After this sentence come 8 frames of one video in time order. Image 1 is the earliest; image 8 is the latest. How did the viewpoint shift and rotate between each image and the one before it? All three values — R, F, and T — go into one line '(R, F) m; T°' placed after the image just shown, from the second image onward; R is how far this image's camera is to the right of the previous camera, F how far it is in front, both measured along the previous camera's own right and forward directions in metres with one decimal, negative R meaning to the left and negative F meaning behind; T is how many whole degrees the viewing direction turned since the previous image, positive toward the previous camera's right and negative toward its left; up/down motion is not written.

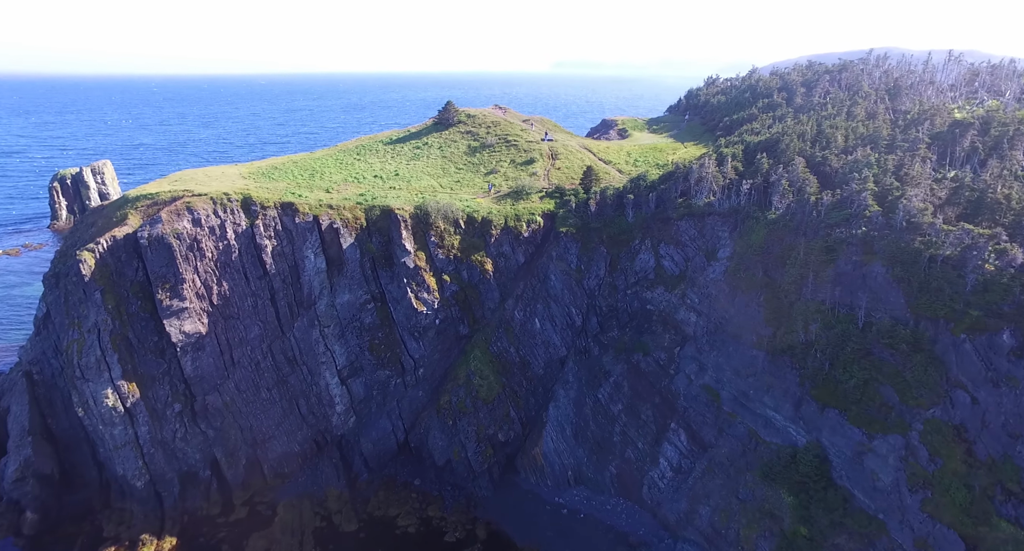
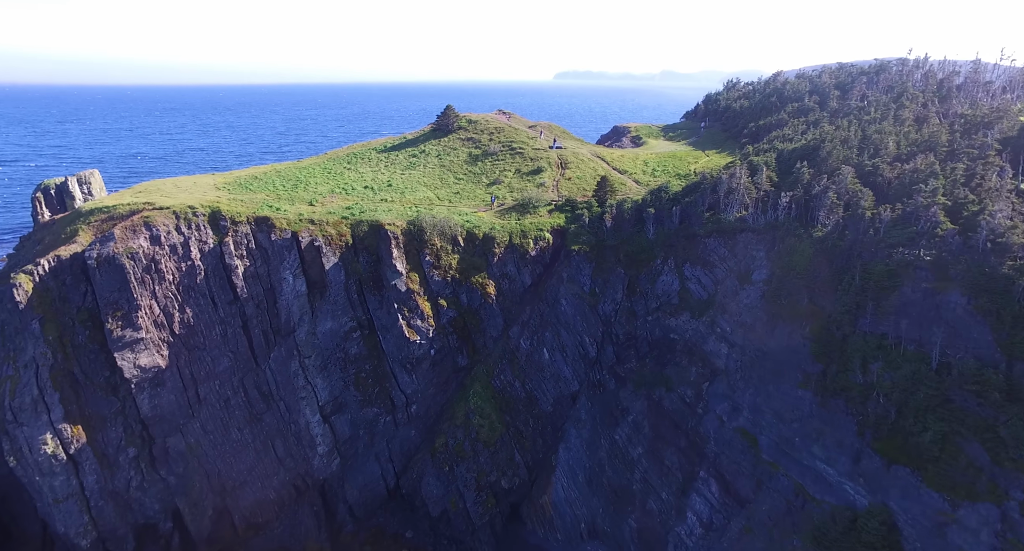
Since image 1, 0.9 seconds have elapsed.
(-0.3, +6.7) m; 0°
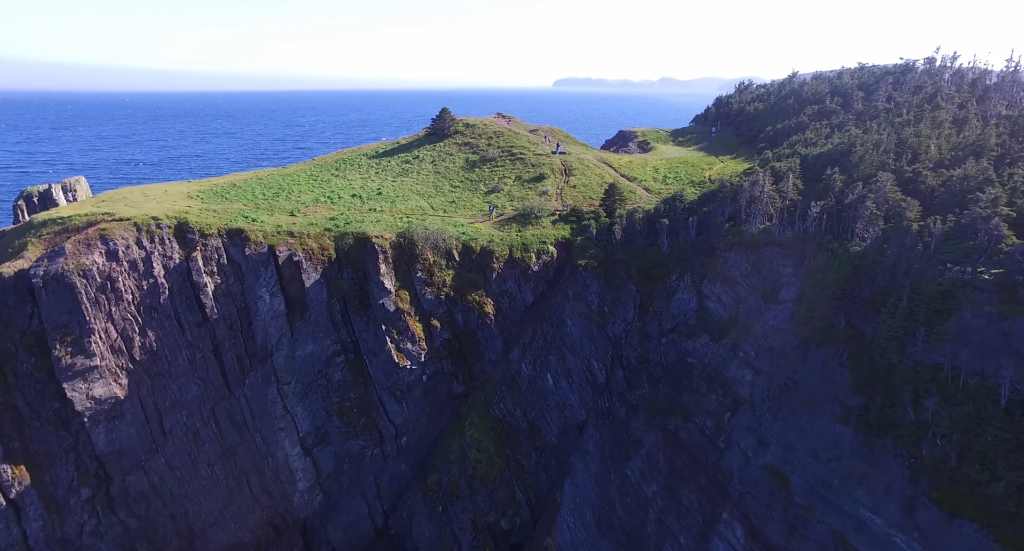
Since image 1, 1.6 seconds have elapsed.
(-0.1, +4.7) m; 0°
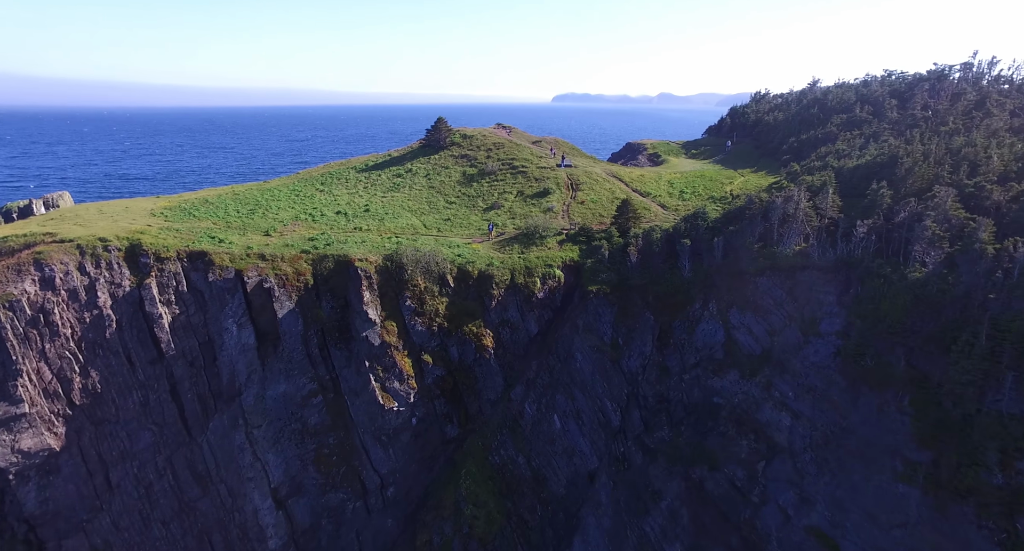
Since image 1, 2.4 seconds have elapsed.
(-0.2, +5.5) m; 0°
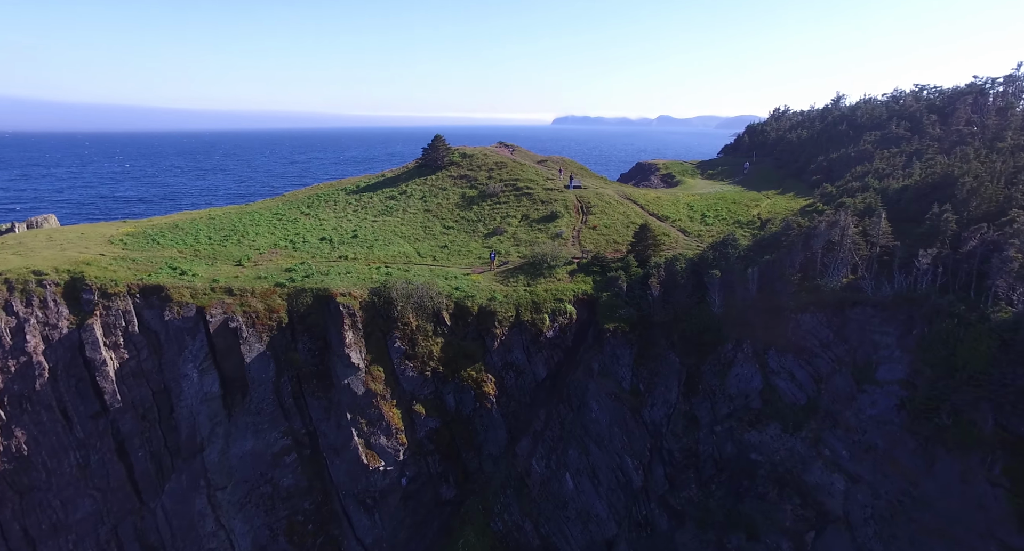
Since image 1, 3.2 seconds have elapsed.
(-0.3, +5.2) m; 0°
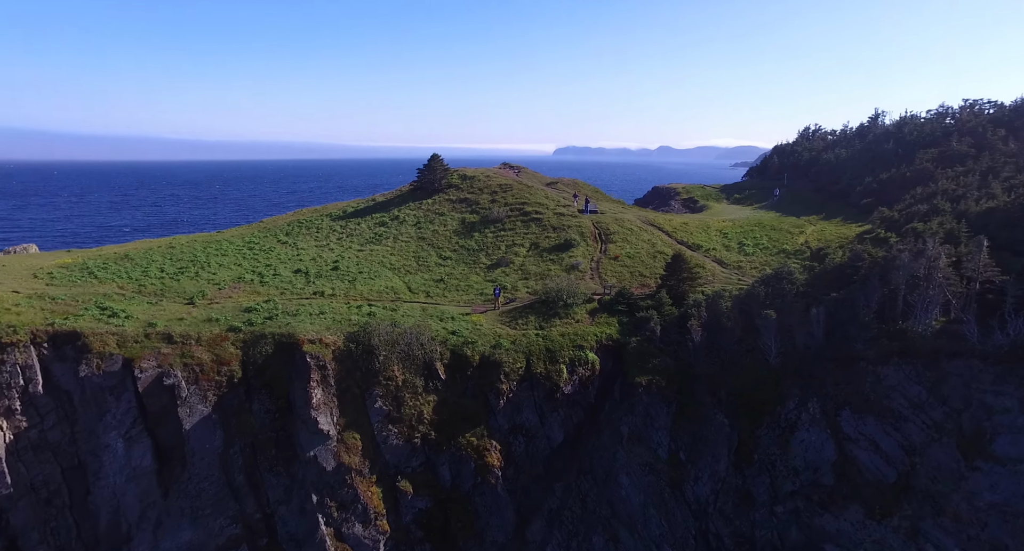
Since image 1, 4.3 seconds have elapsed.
(-0.5, +6.7) m; 0°
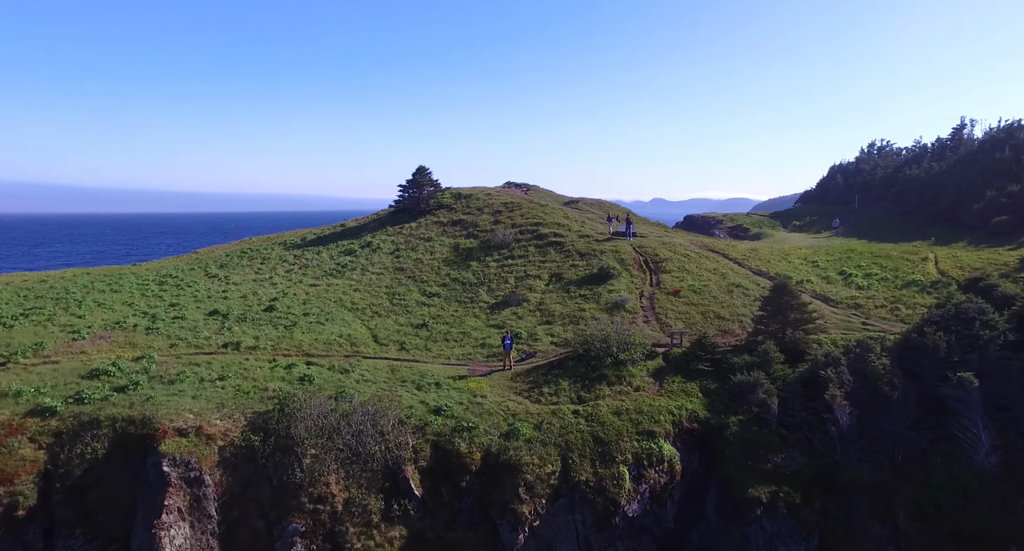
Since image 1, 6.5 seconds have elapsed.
(-1.0, +12.1) m; 0°
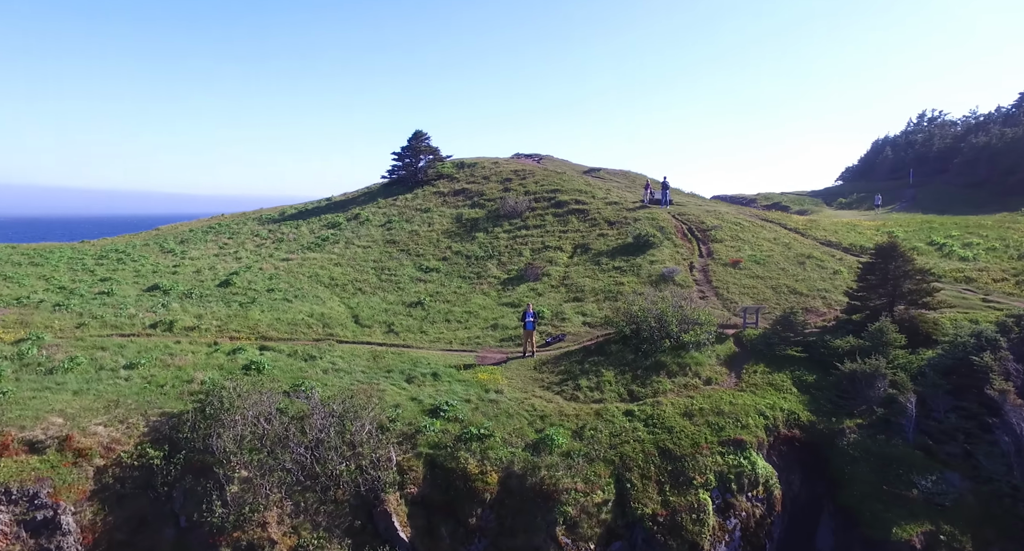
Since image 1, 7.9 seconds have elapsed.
(-0.7, +5.6) m; 0°
